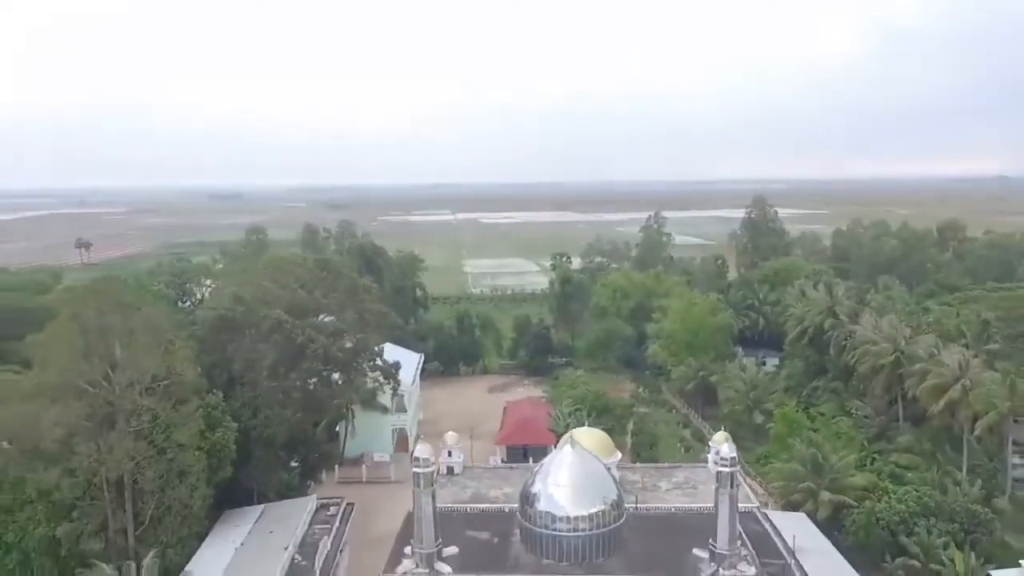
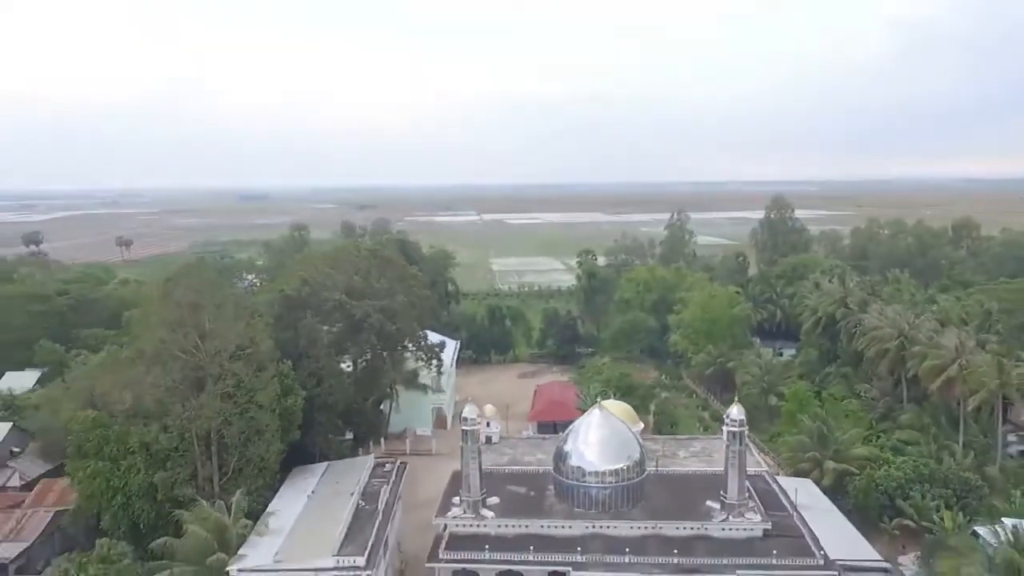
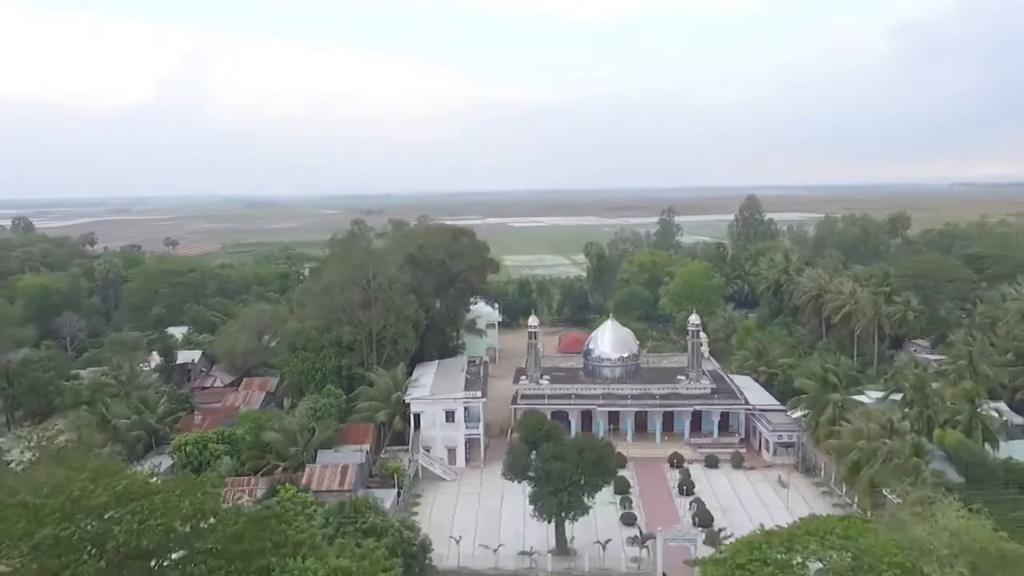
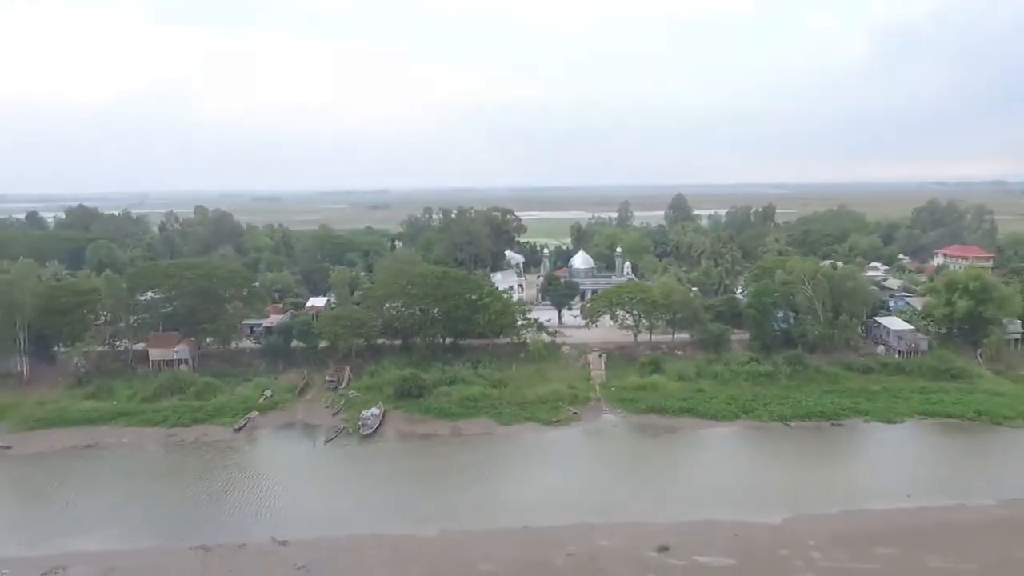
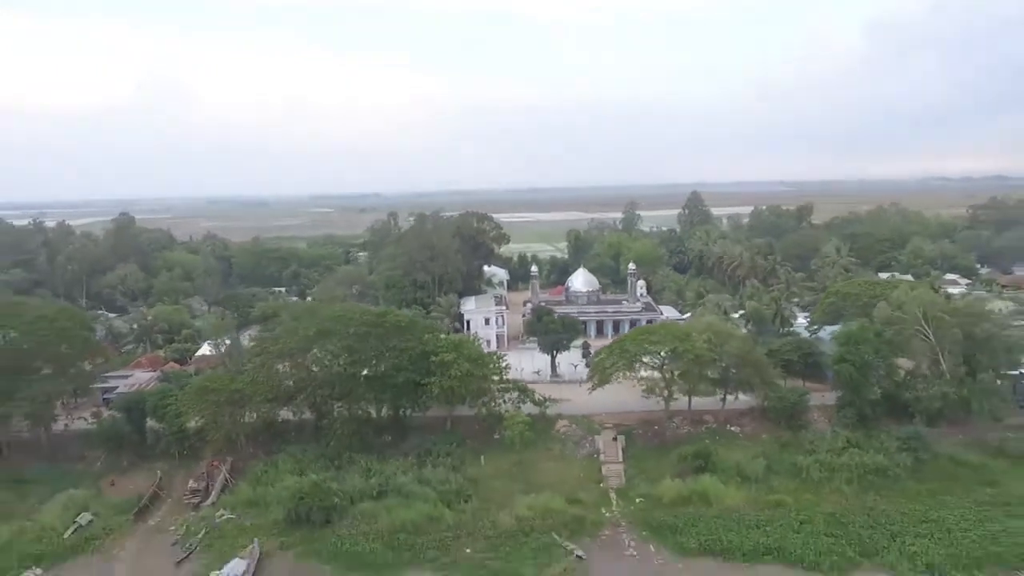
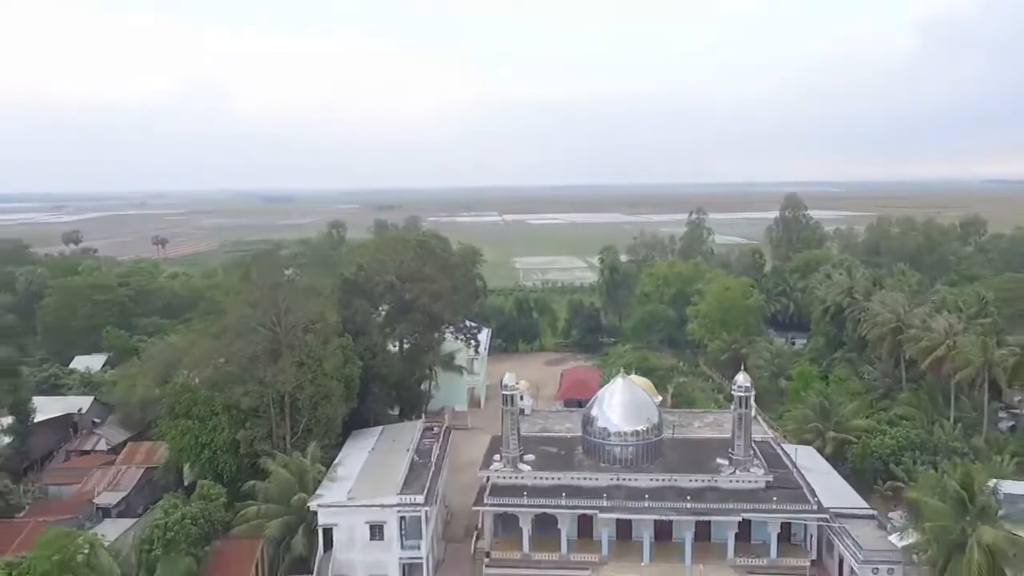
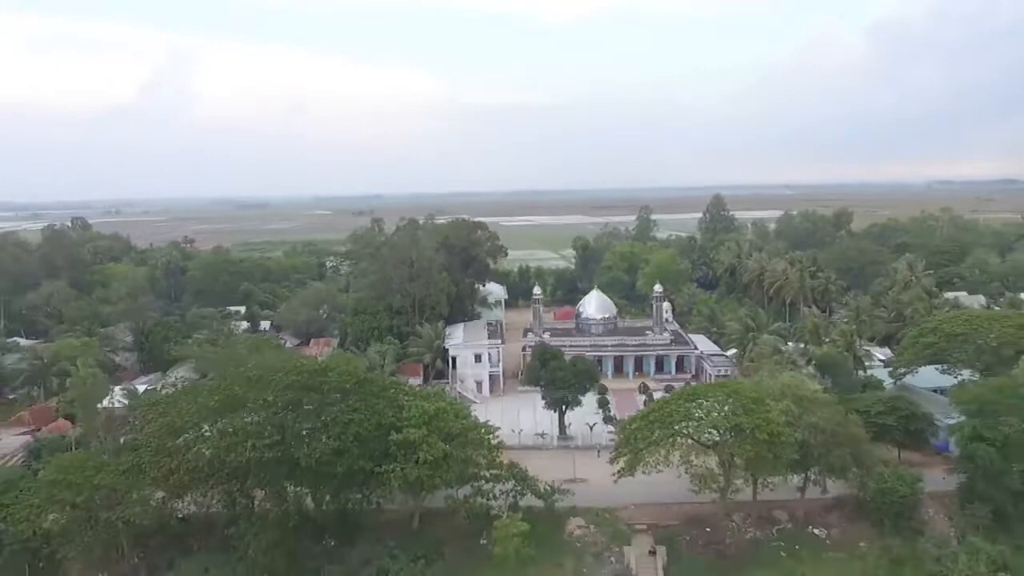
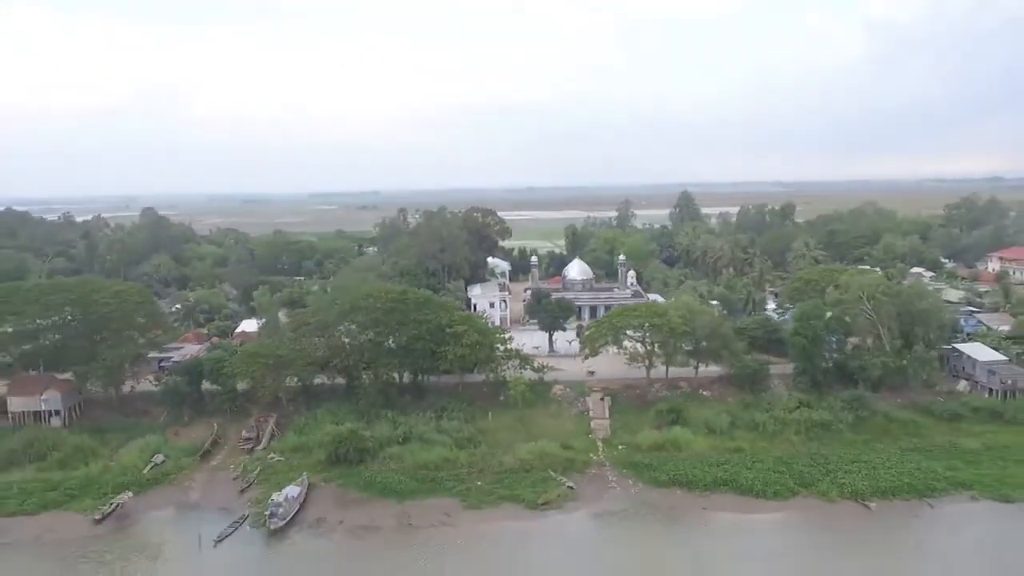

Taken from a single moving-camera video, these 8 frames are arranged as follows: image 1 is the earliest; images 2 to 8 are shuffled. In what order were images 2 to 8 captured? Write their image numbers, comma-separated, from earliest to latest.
2, 6, 3, 7, 5, 8, 4
